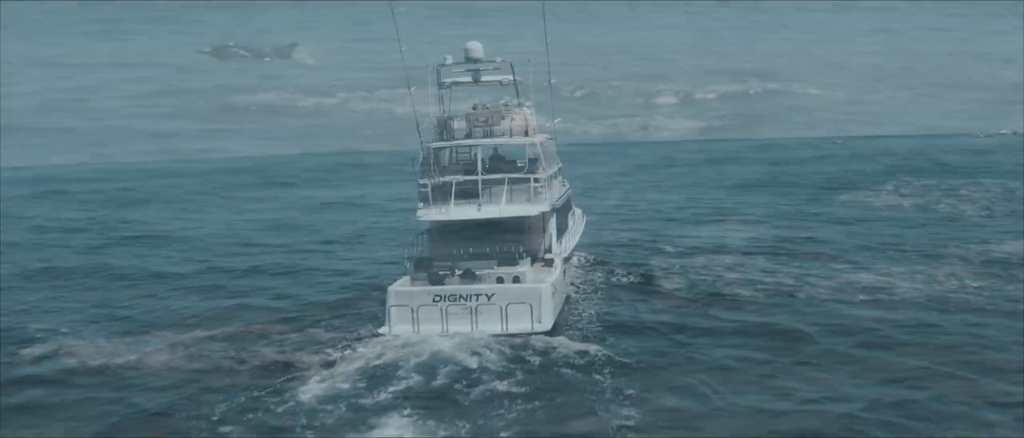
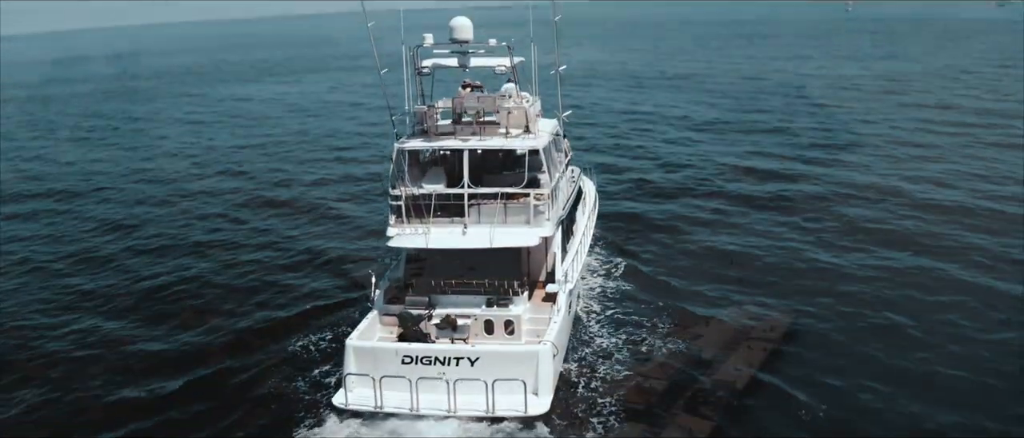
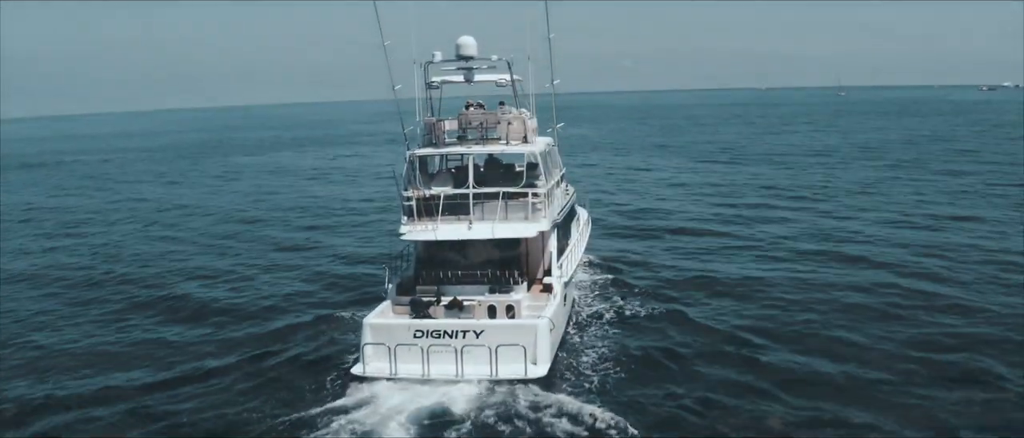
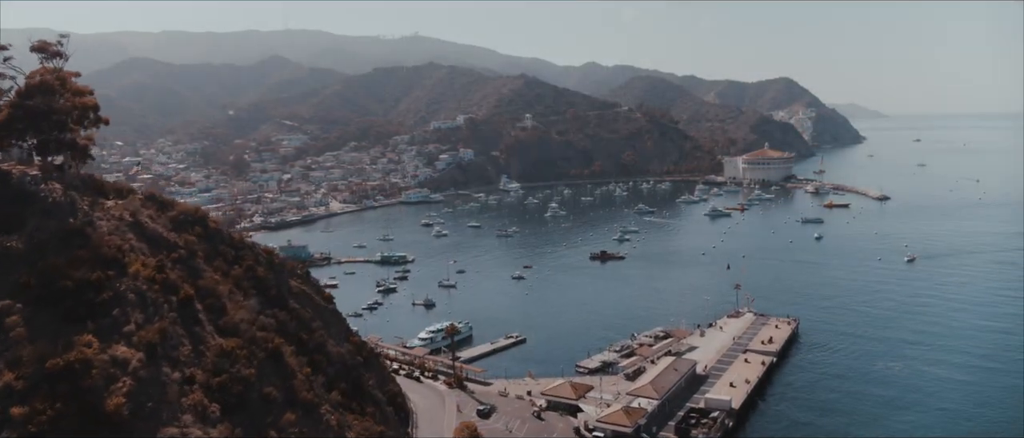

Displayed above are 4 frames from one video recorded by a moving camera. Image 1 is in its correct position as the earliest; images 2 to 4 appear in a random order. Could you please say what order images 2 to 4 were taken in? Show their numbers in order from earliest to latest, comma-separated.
3, 2, 4
